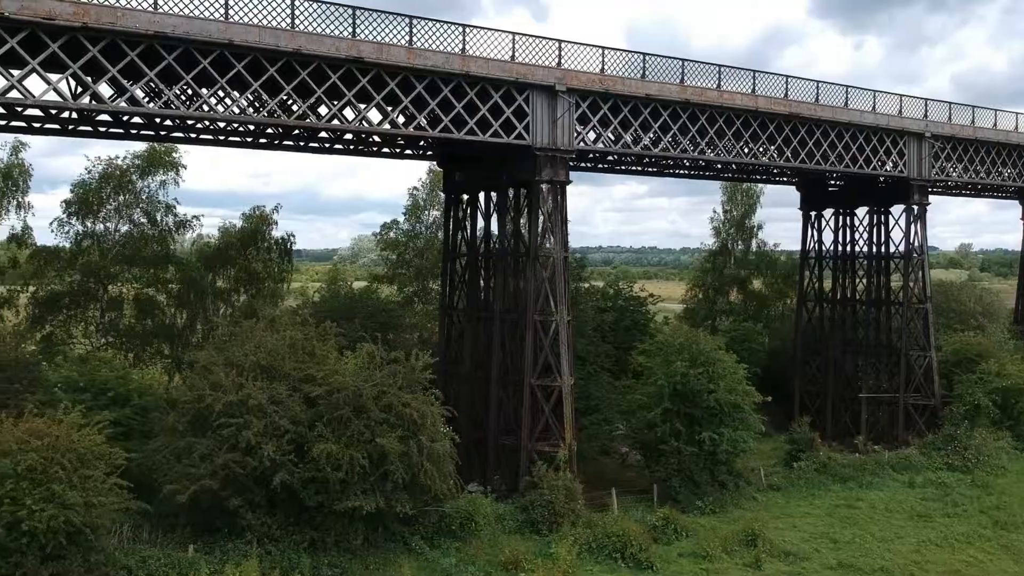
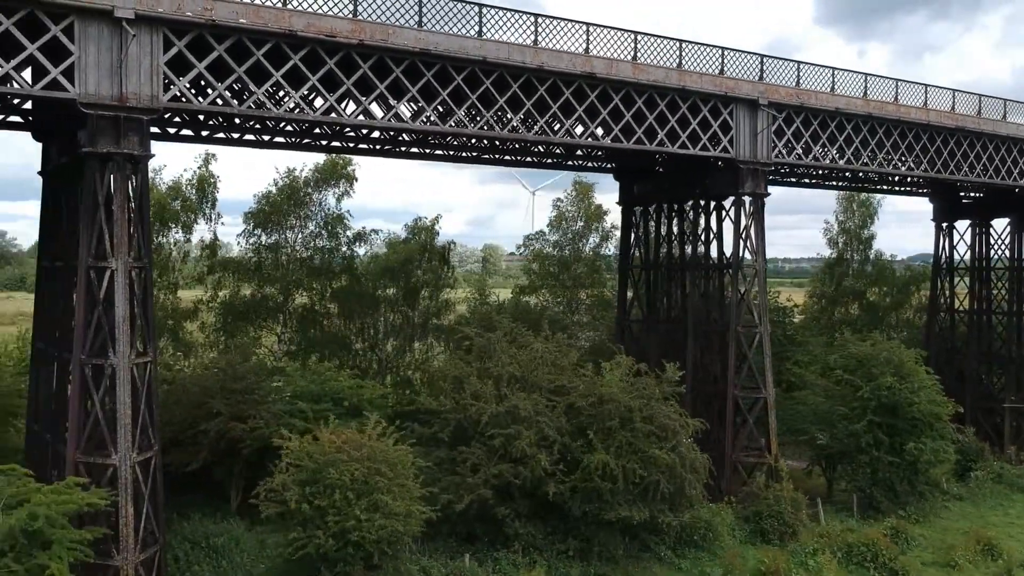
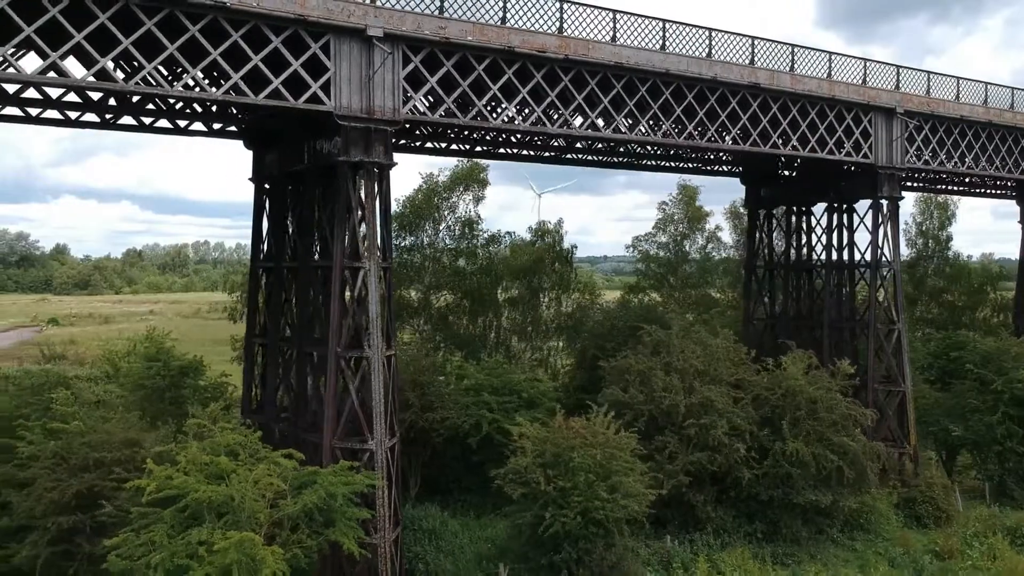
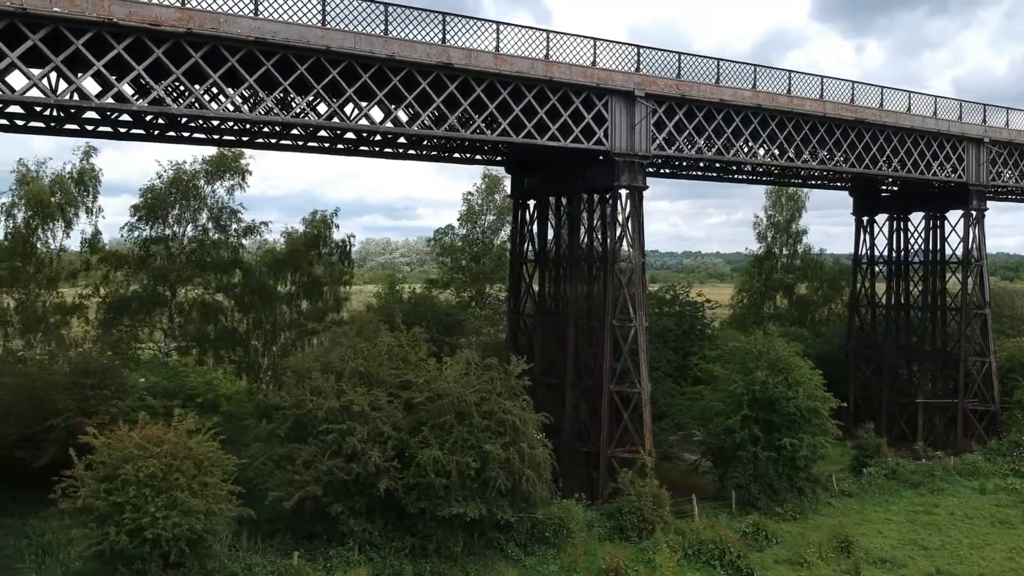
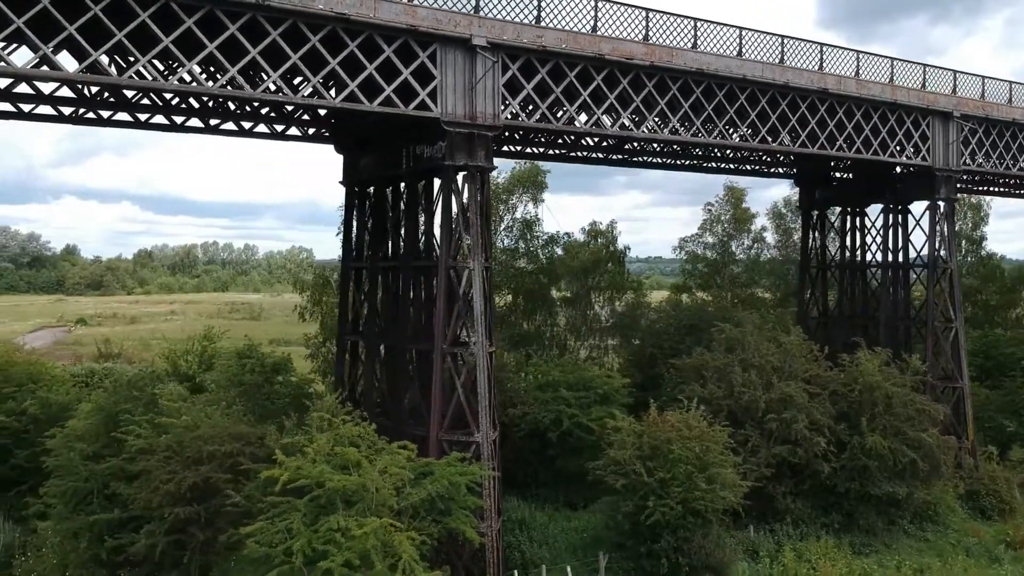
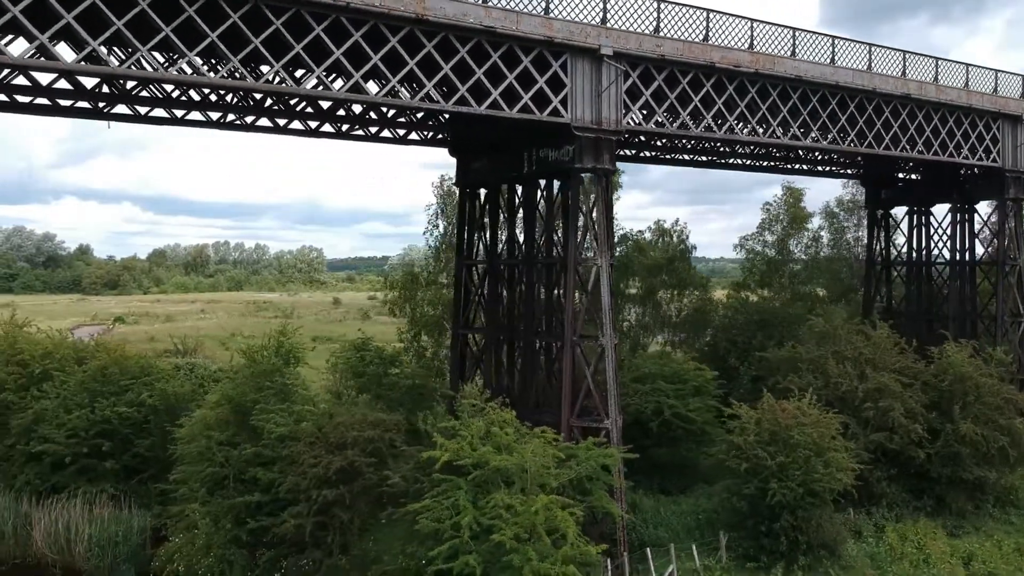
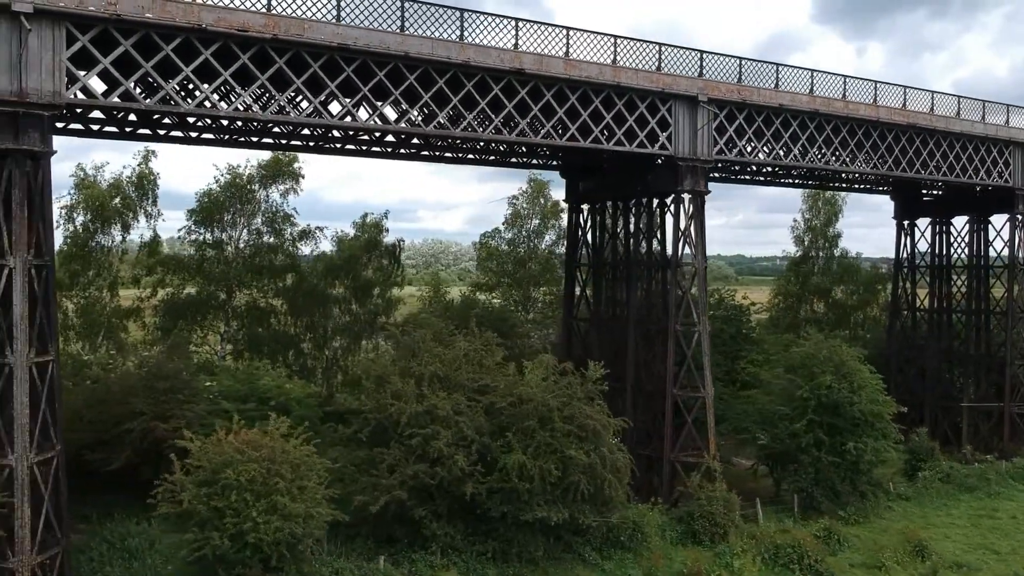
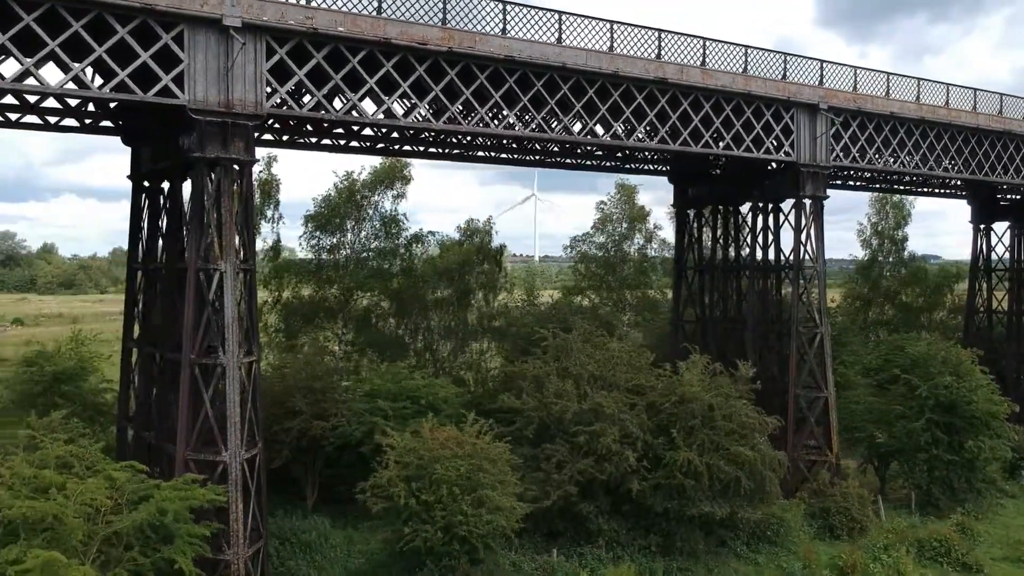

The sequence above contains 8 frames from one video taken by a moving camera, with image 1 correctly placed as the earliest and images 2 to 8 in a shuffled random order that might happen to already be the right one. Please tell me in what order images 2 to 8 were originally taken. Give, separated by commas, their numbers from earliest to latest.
4, 7, 2, 8, 3, 5, 6
